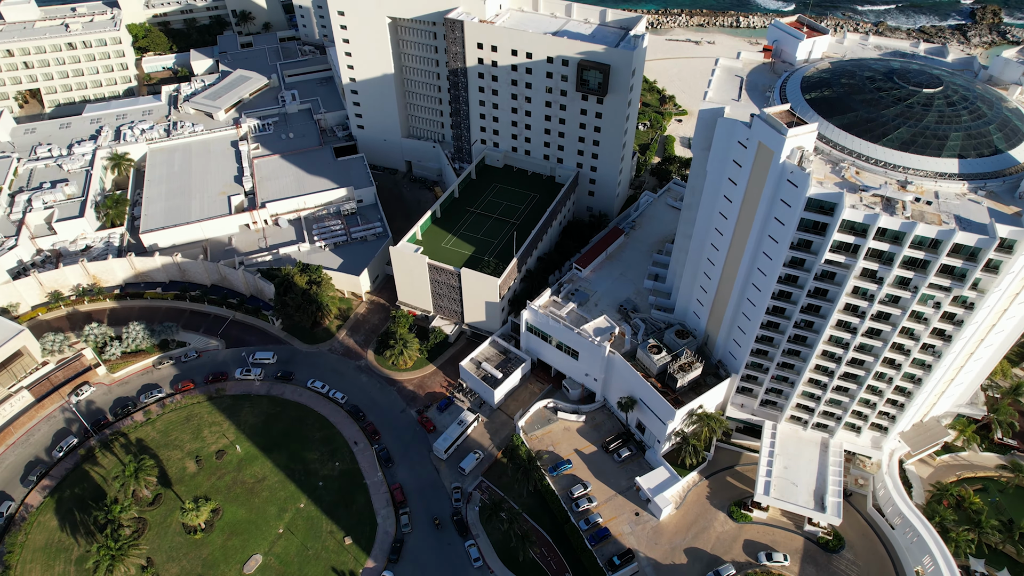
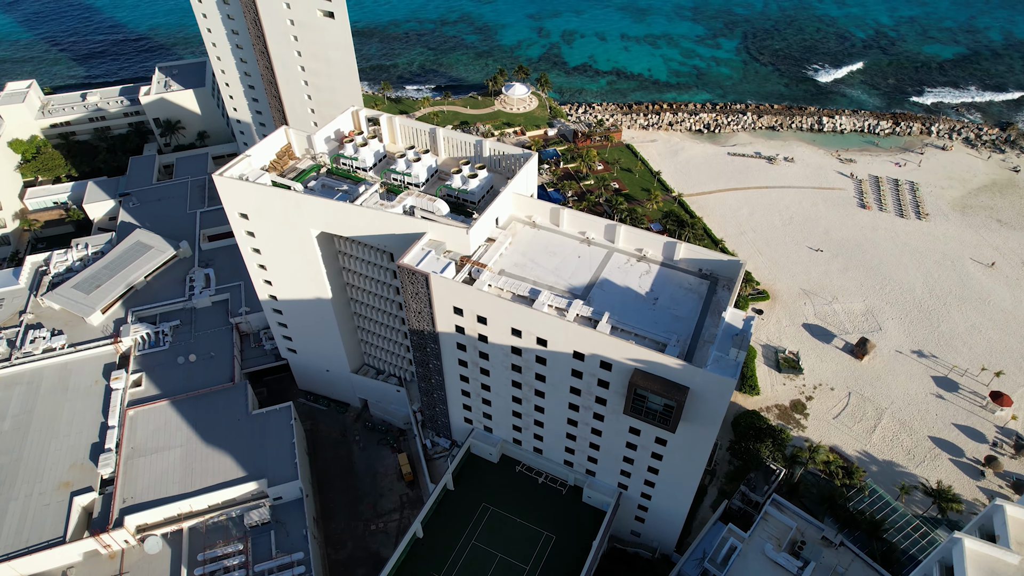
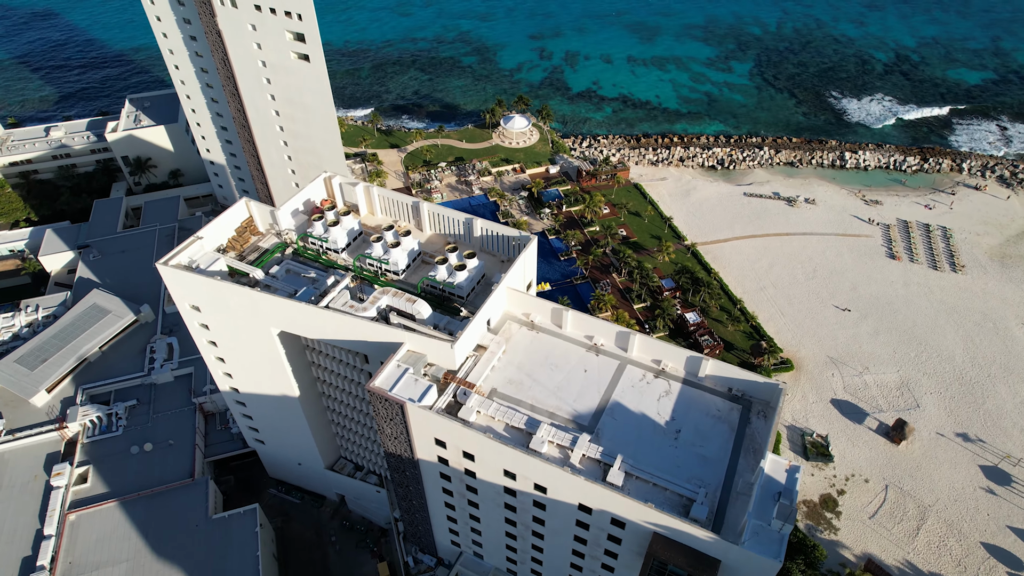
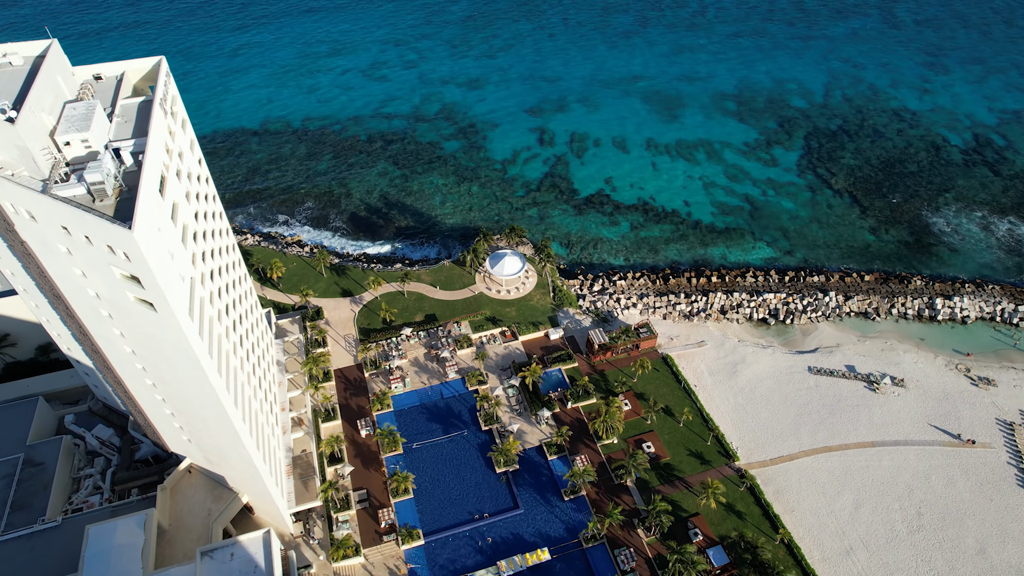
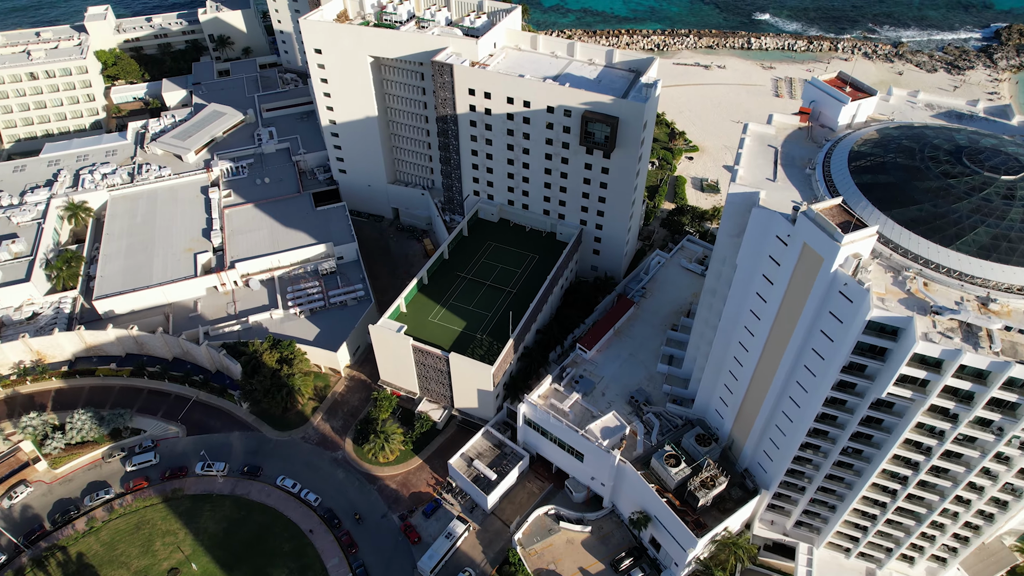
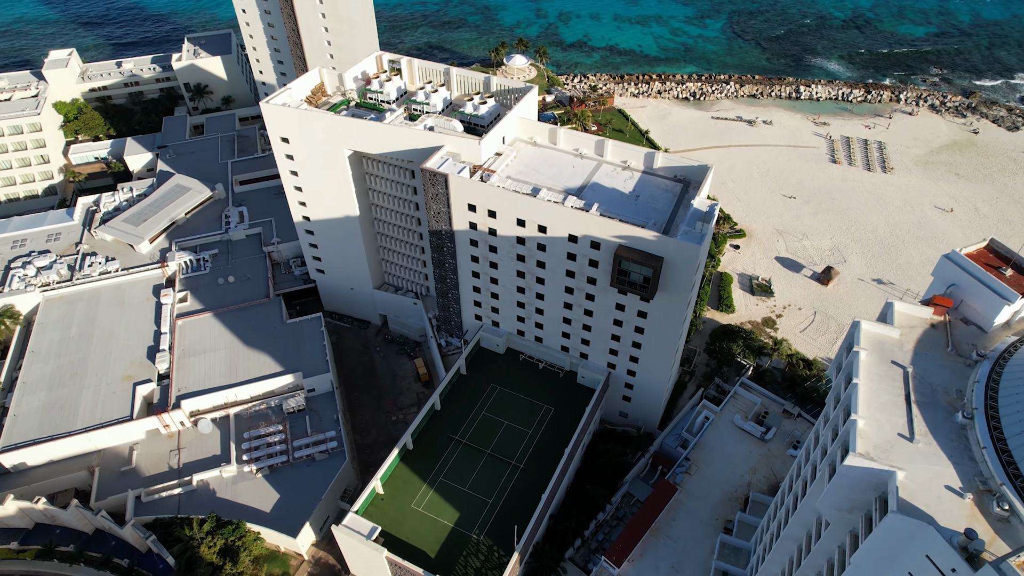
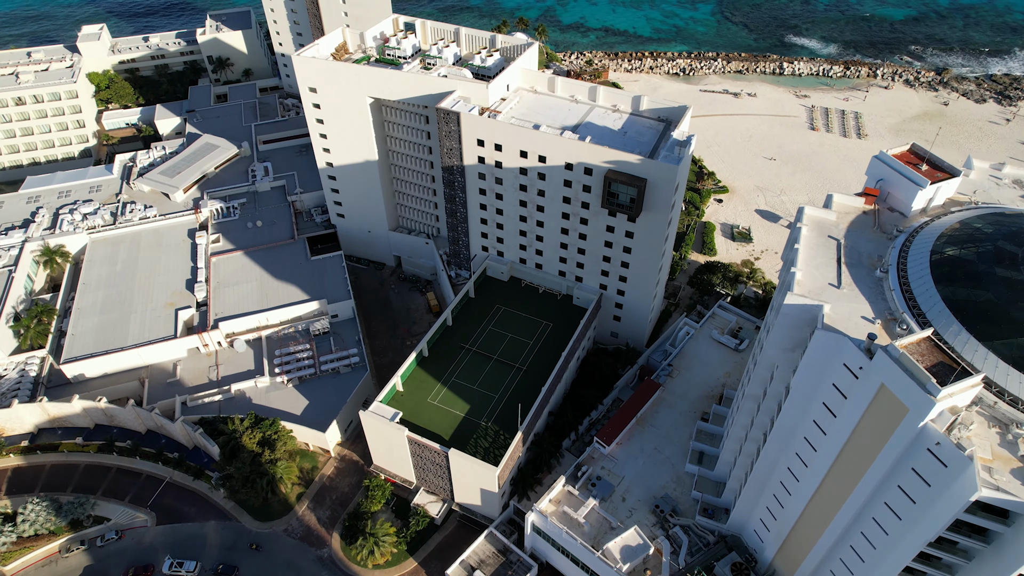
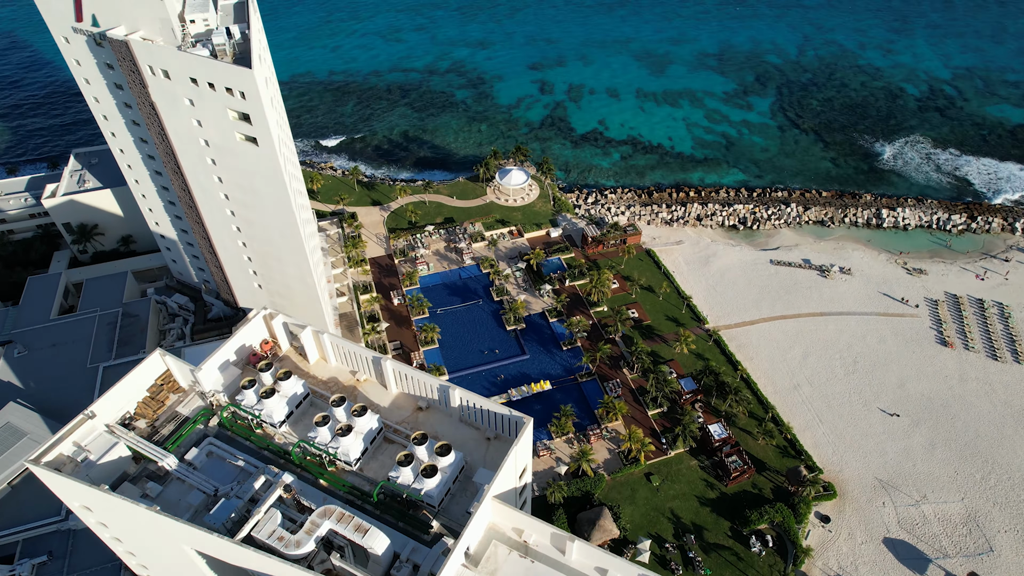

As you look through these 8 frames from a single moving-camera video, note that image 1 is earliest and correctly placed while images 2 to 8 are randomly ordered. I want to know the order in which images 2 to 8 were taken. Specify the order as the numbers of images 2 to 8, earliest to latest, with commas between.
5, 7, 6, 2, 3, 8, 4
